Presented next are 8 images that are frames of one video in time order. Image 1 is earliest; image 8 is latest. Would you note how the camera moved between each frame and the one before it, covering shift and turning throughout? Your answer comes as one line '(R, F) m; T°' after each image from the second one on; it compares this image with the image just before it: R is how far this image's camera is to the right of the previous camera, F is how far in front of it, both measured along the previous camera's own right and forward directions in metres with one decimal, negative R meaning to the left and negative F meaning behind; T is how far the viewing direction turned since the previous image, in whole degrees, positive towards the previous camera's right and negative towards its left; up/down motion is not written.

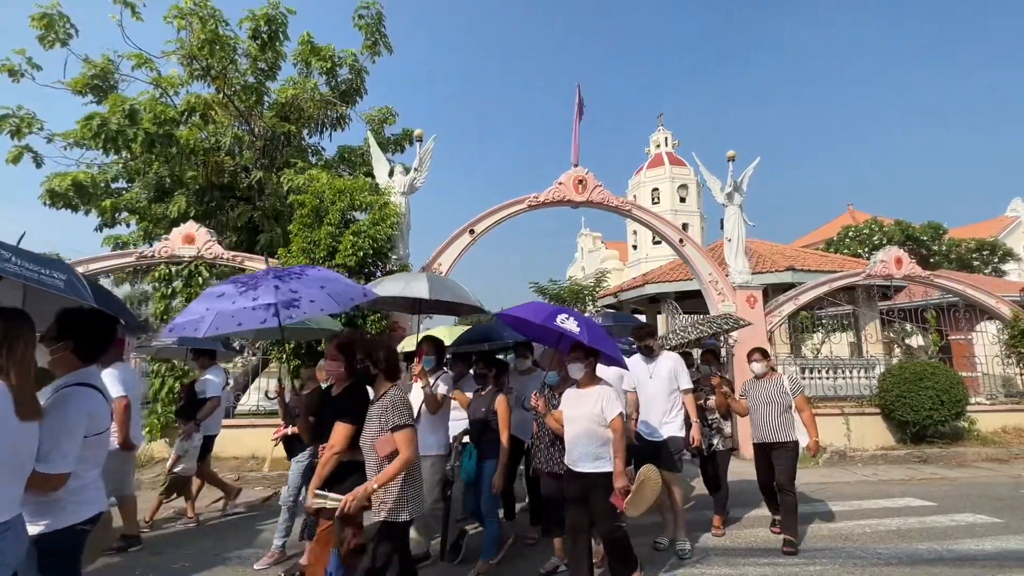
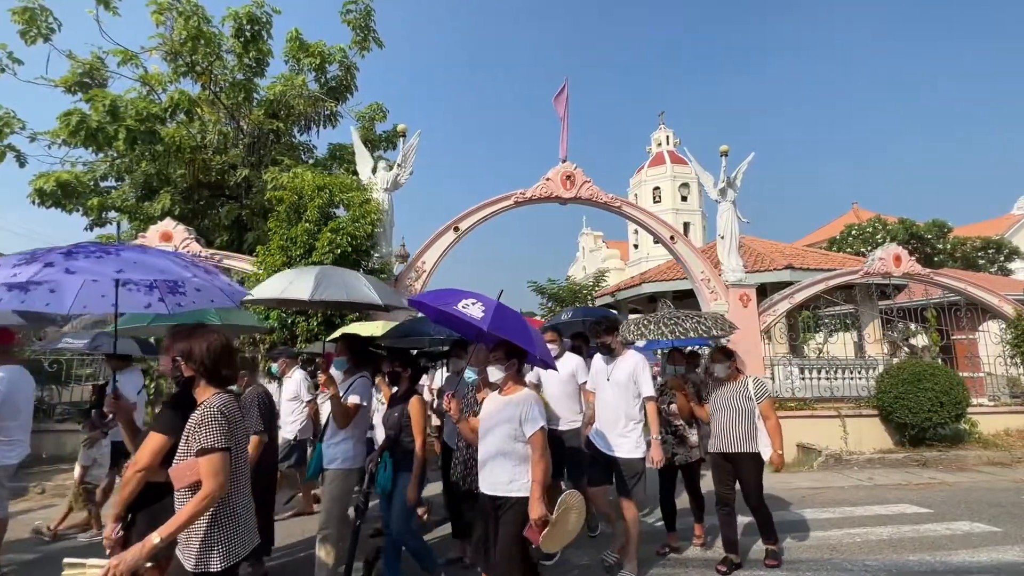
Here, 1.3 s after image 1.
(+0.3, +0.3) m; 0°
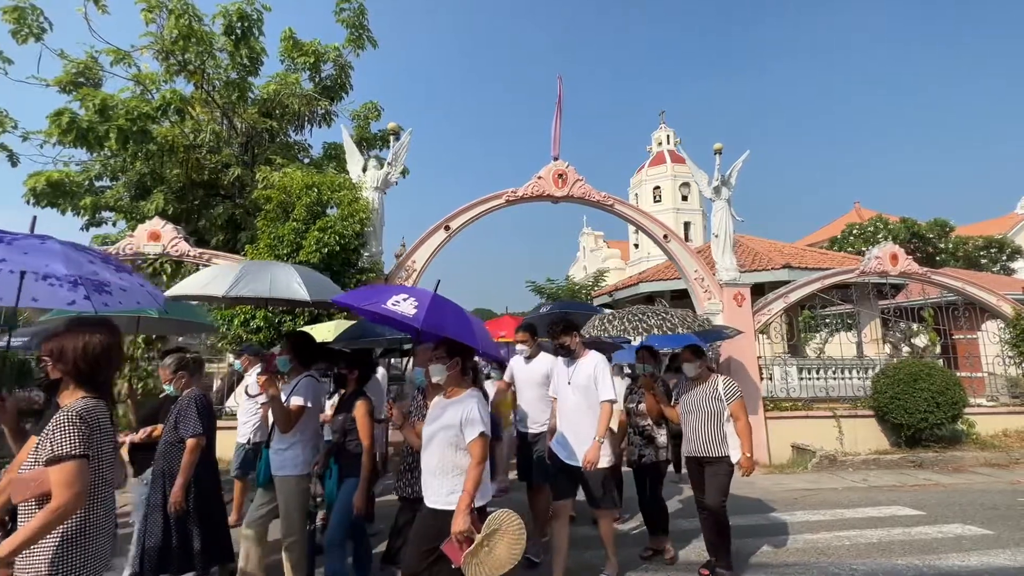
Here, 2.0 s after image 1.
(+0.2, +0.1) m; 0°
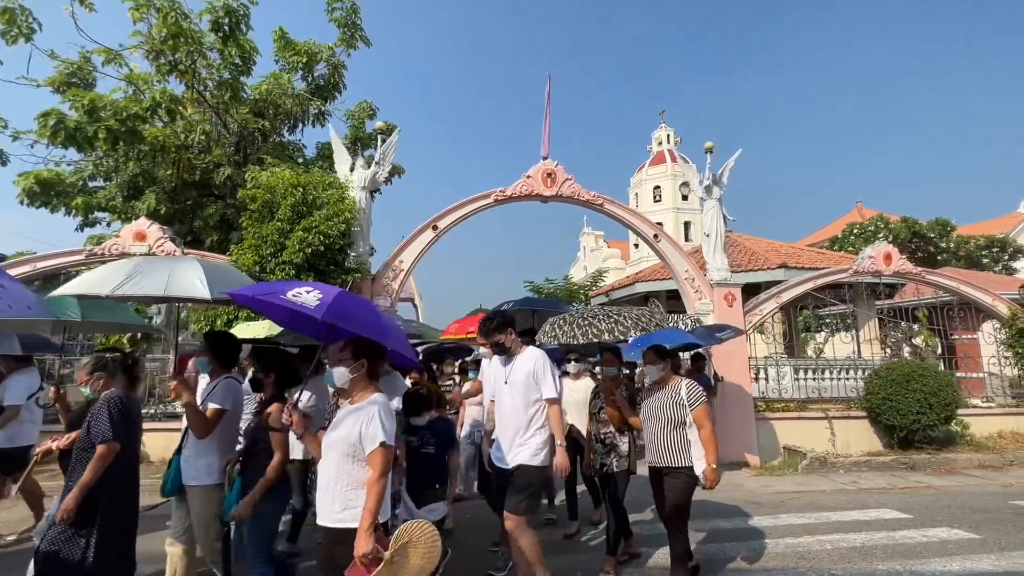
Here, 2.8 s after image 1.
(+0.3, +0.1) m; 0°
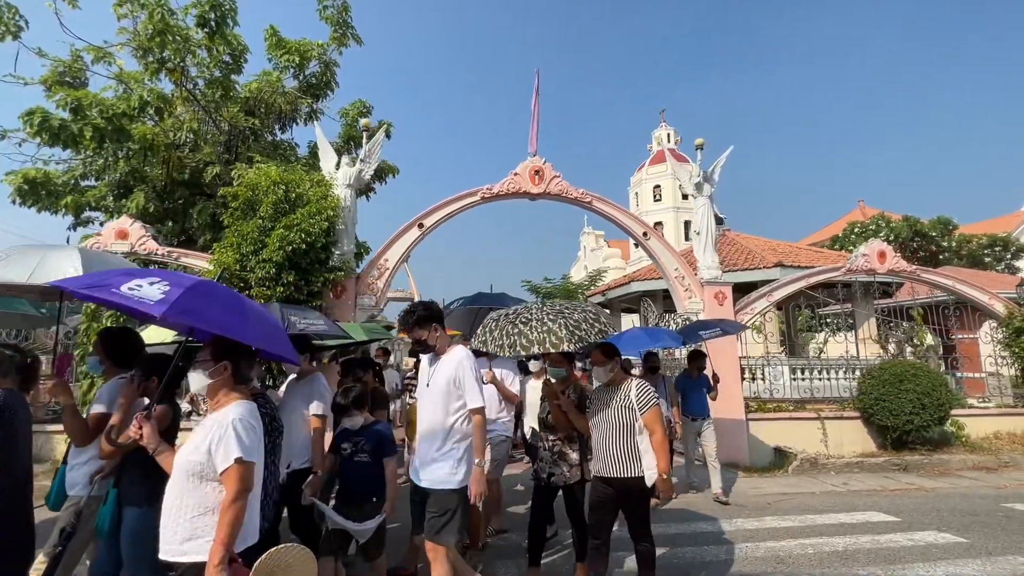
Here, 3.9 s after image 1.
(+0.3, +0.1) m; 0°
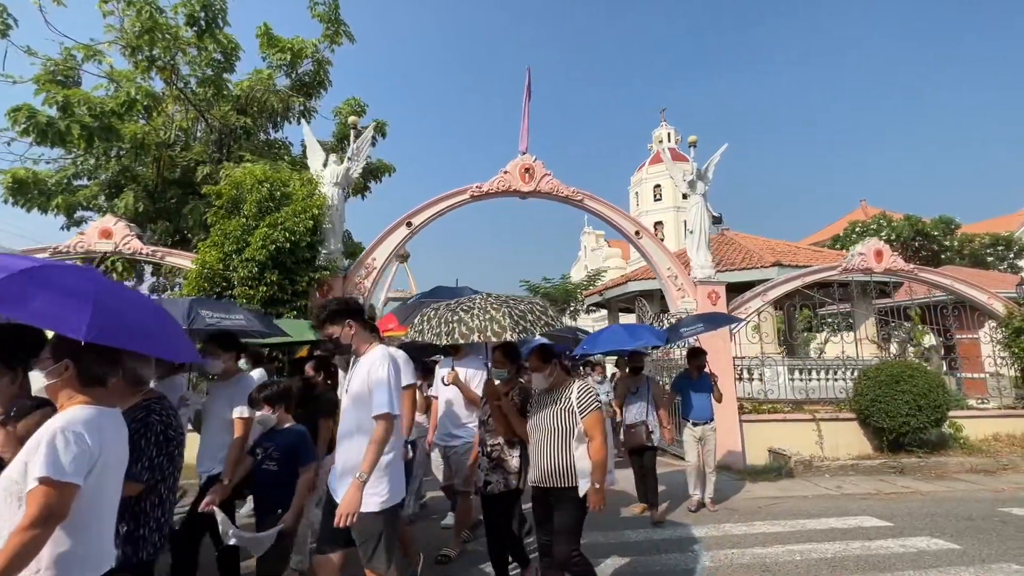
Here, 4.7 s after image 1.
(+0.2, +0.1) m; 0°
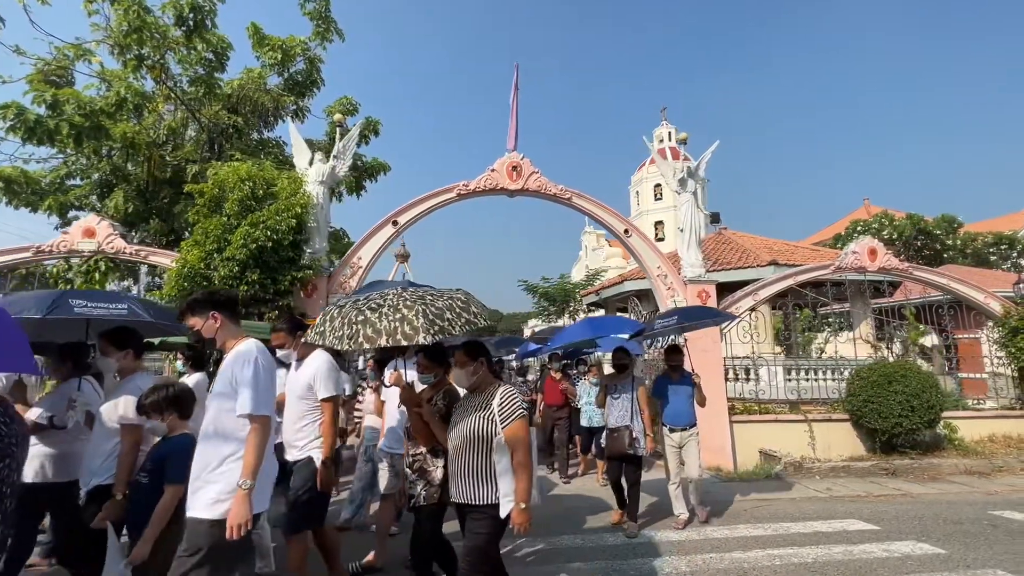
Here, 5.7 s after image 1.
(+0.3, +0.1) m; 0°
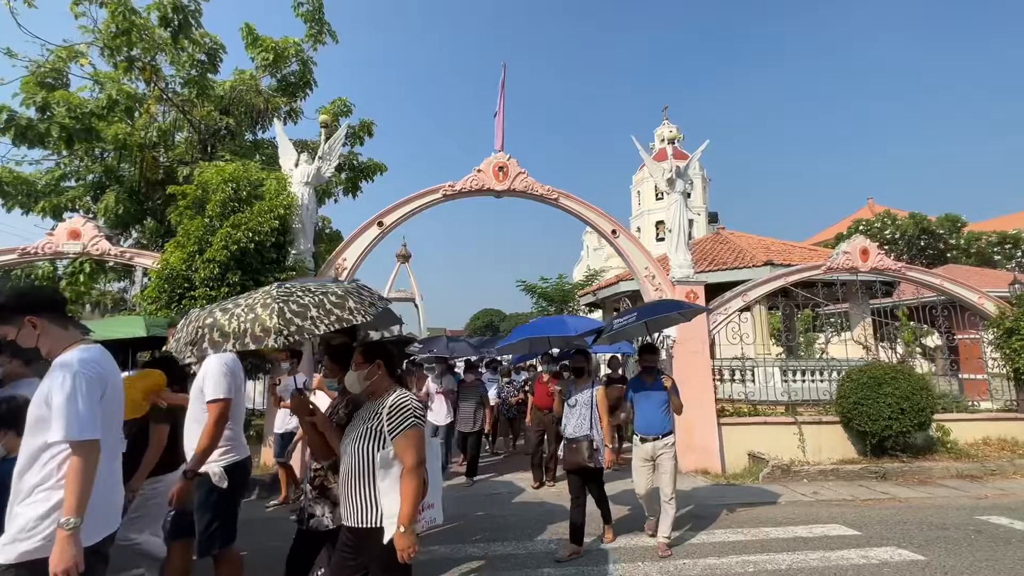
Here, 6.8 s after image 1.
(+0.3, +0.1) m; -1°
